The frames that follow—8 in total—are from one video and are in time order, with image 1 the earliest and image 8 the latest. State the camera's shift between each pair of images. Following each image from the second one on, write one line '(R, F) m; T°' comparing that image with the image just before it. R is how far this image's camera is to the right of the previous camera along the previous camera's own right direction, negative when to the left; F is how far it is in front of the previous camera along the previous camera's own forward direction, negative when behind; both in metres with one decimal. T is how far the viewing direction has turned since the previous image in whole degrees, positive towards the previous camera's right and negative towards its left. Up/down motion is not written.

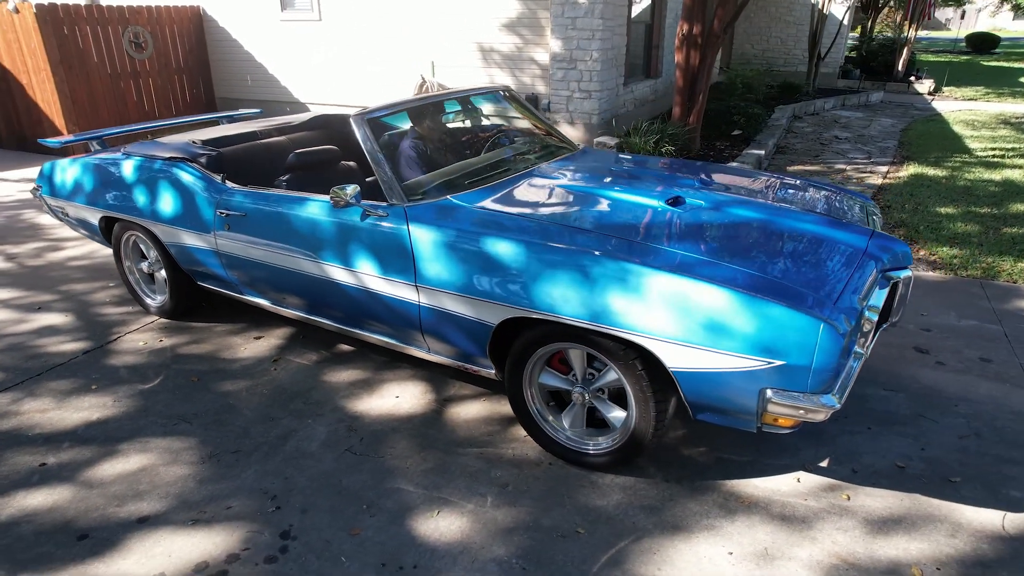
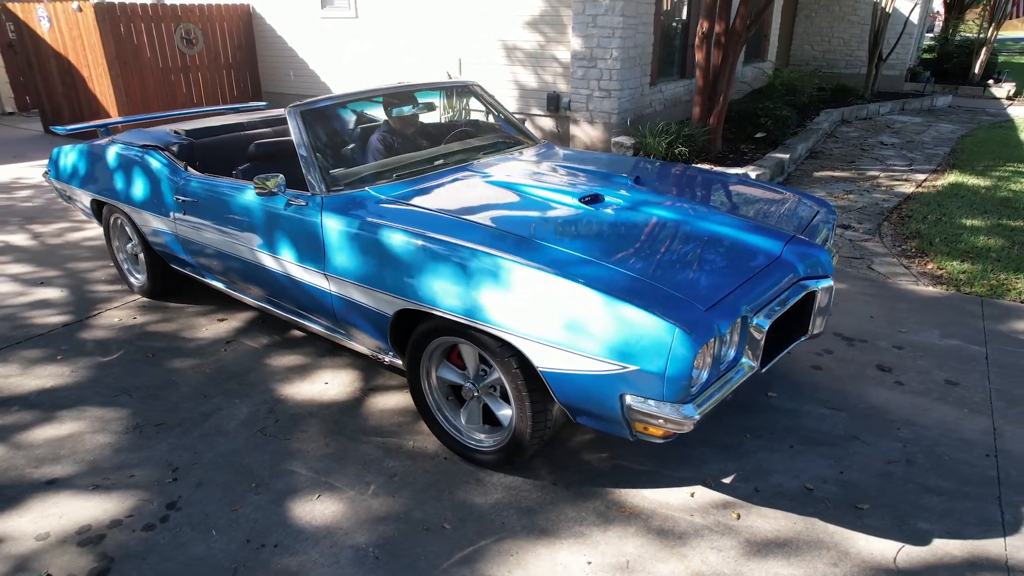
(+0.7, +0.1) m; -6°
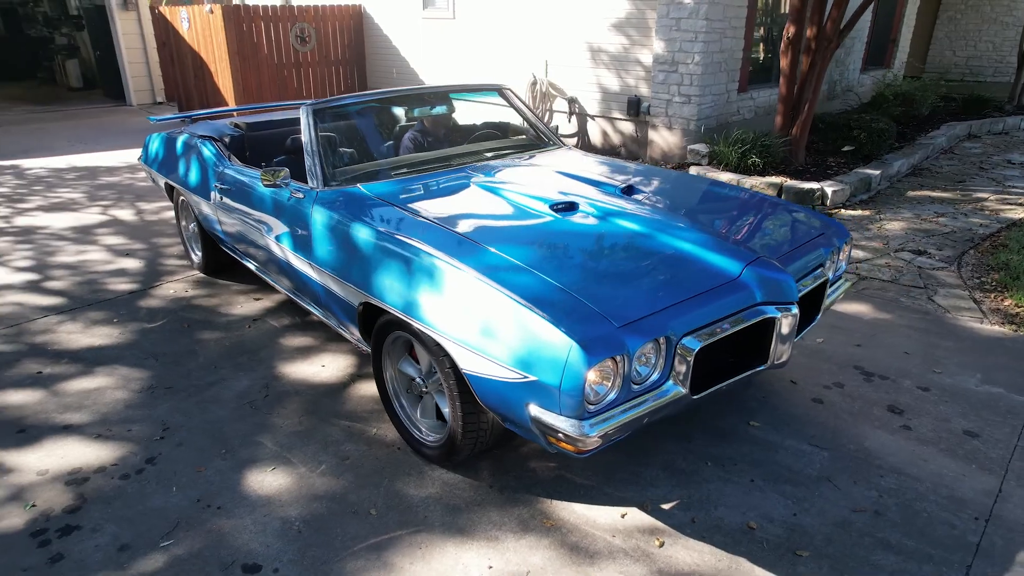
(+0.7, 0.0) m; -10°
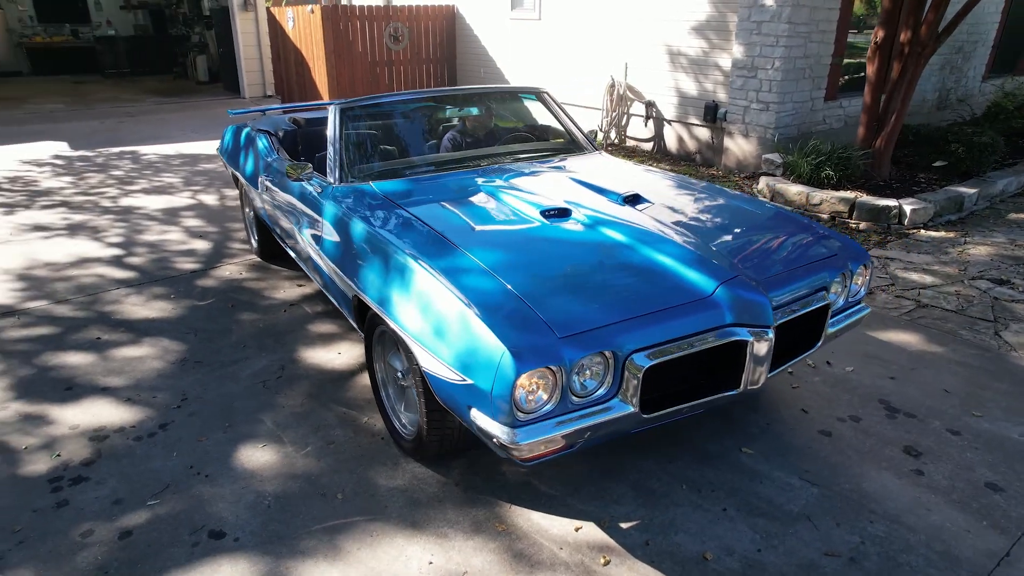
(+0.5, 0.0) m; -9°
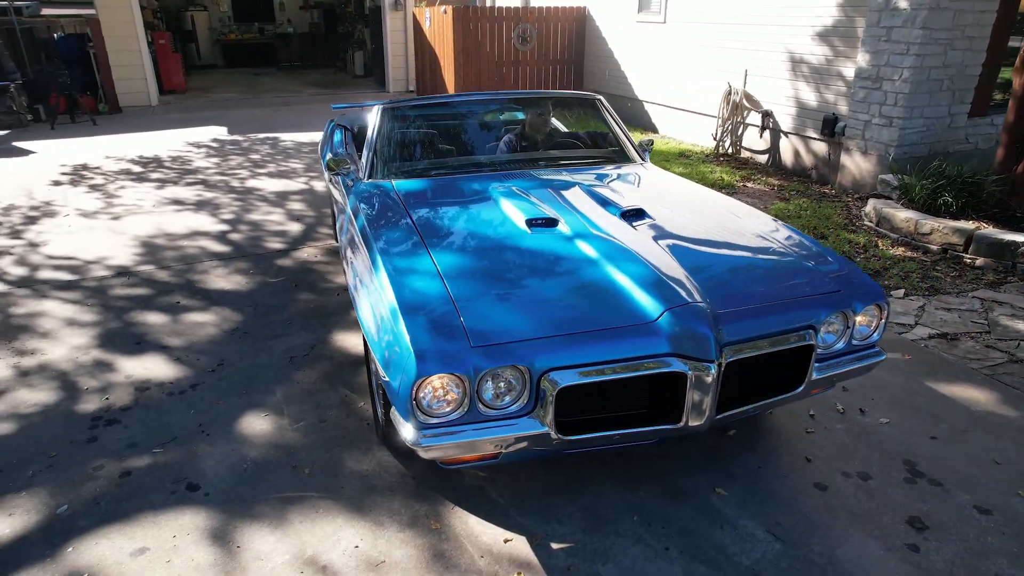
(+0.7, +0.1) m; -13°
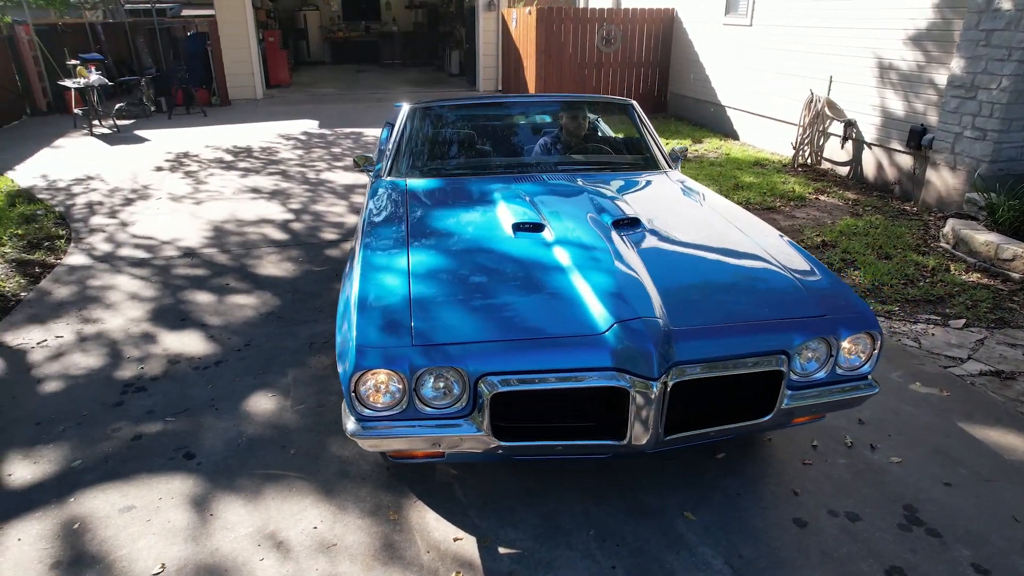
(+0.5, 0.0) m; -8°
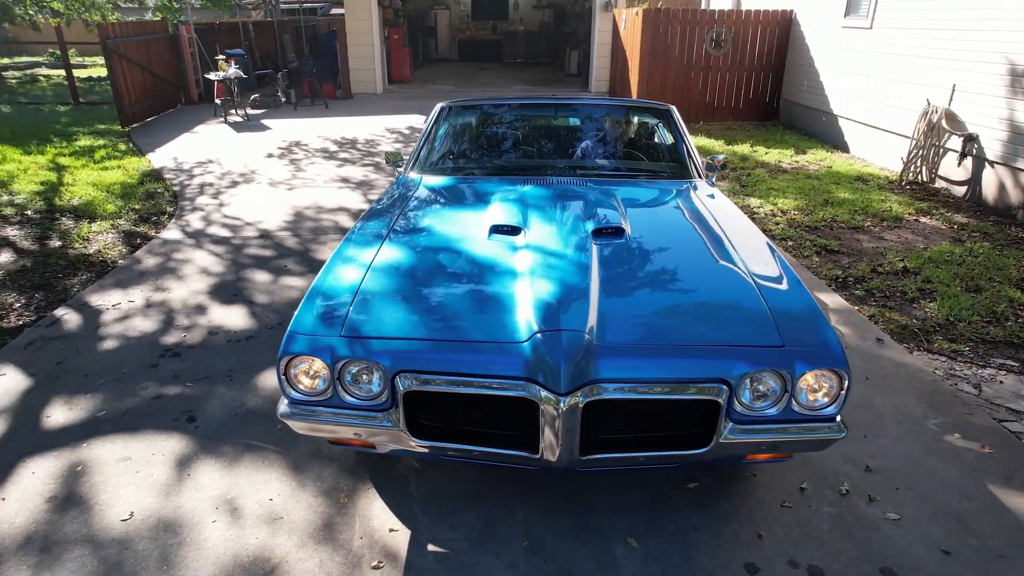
(+0.7, +0.1) m; -11°
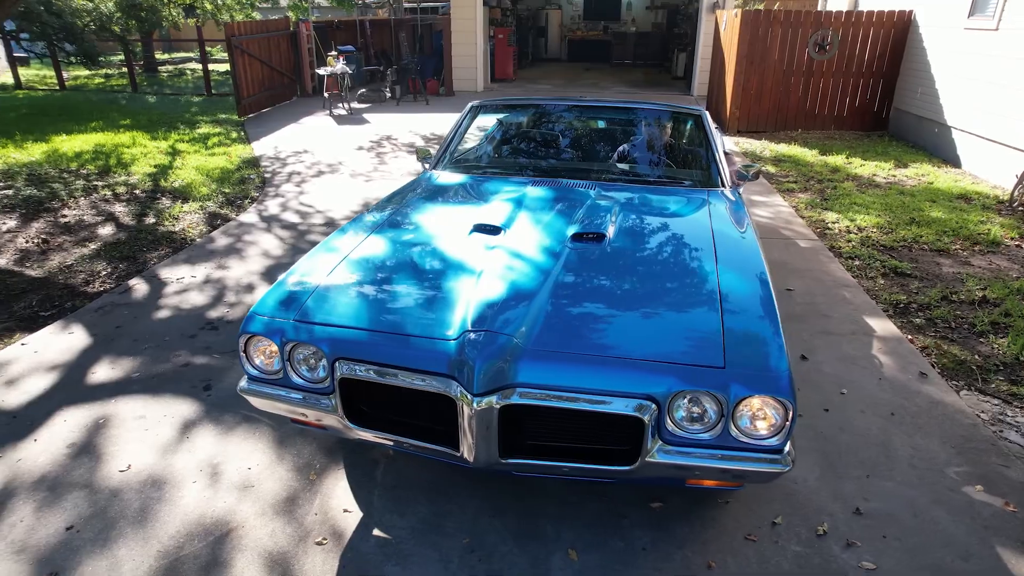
(+0.6, 0.0) m; -9°
